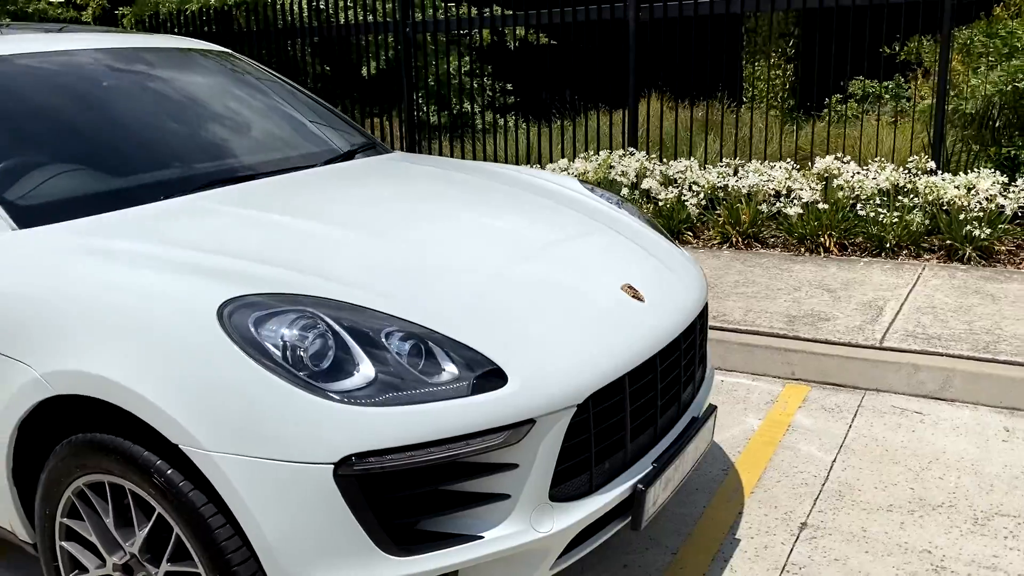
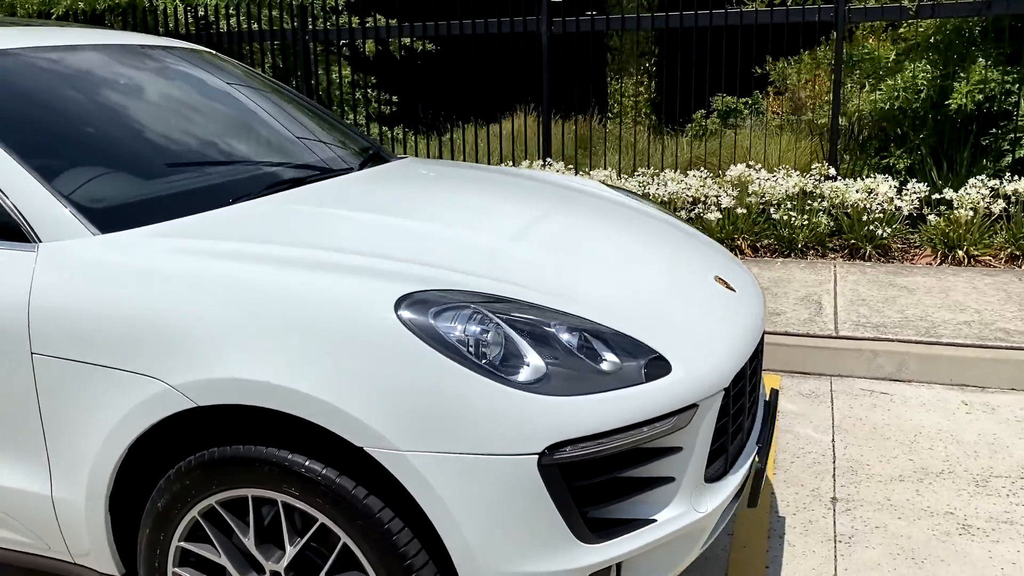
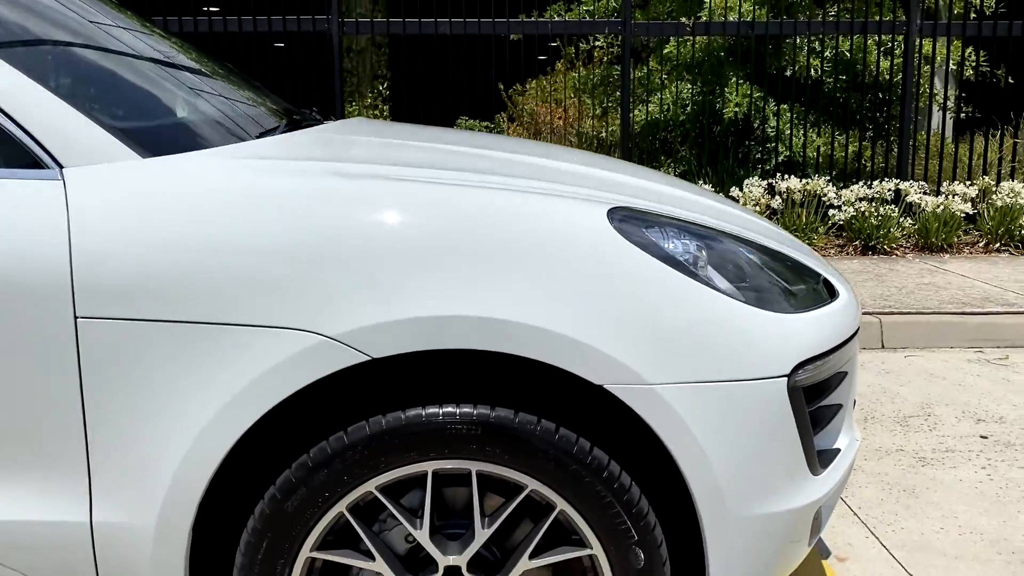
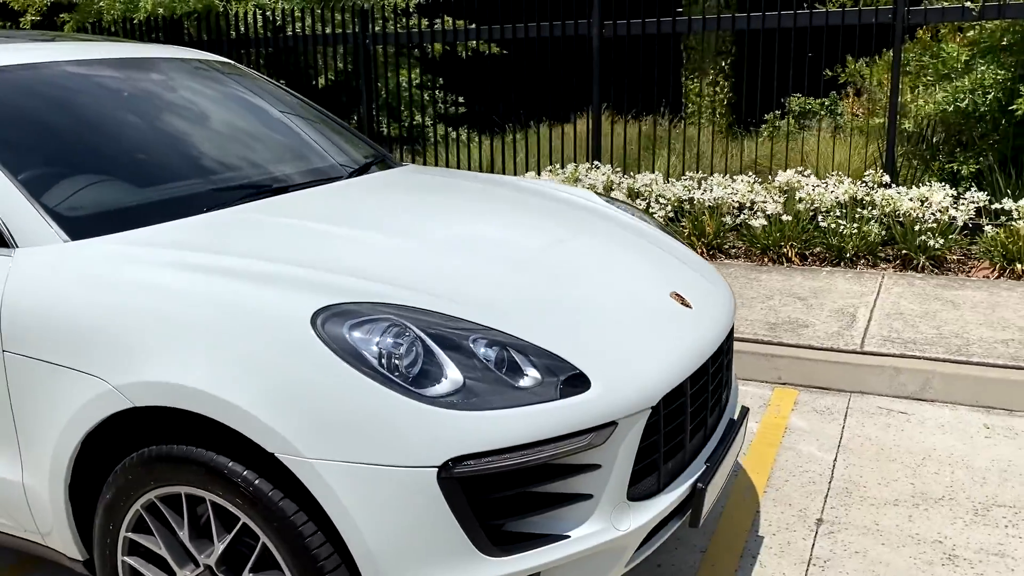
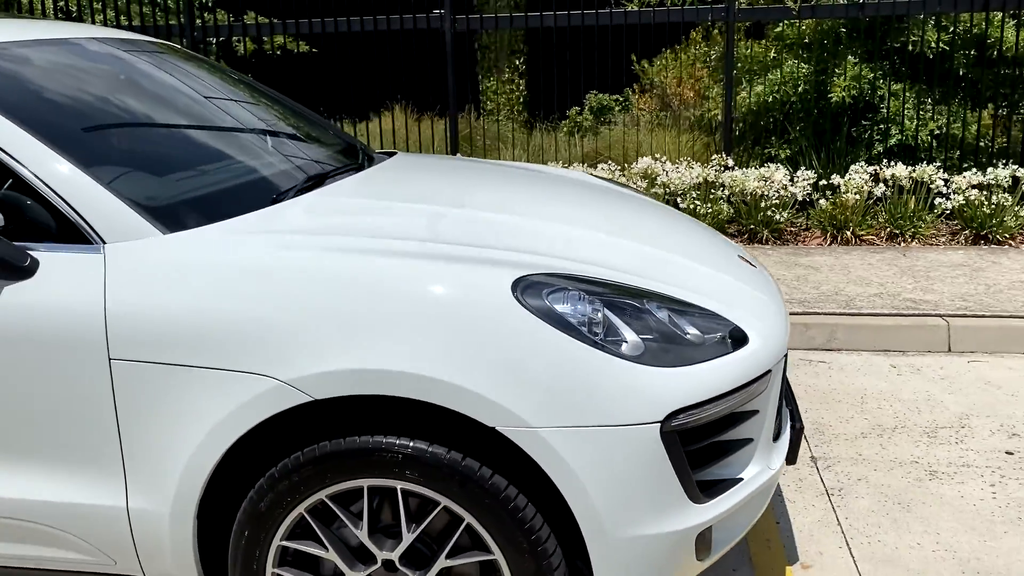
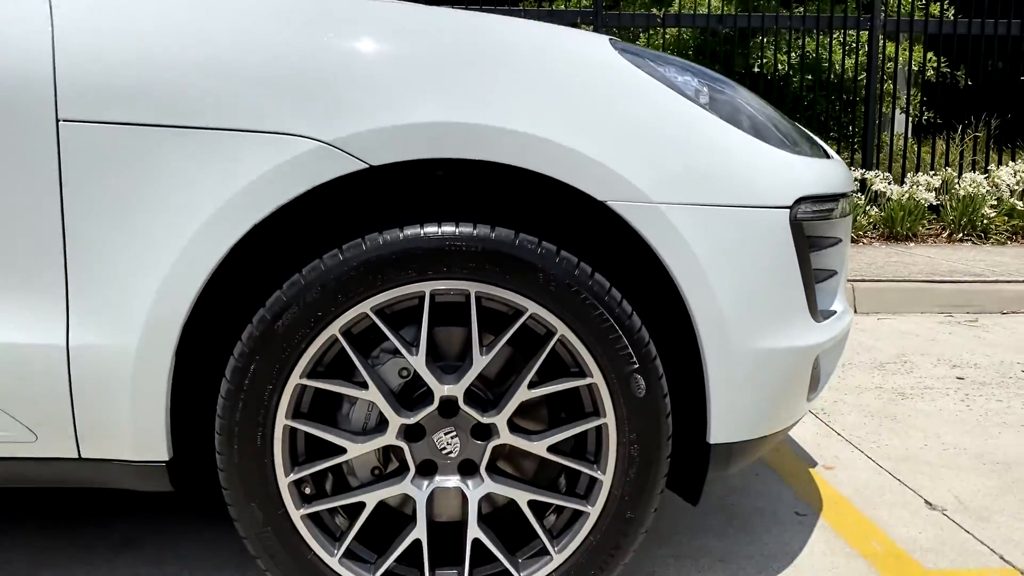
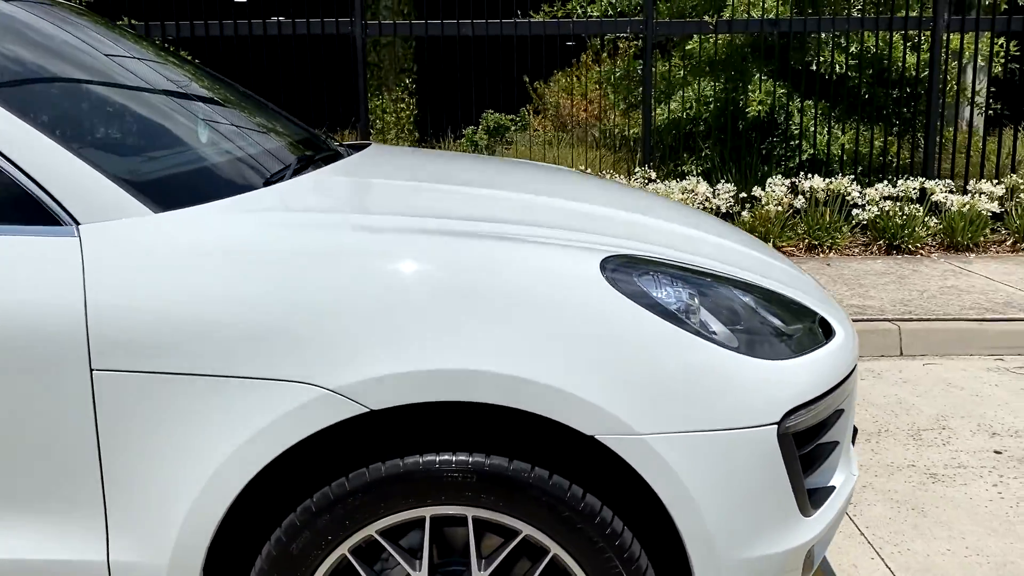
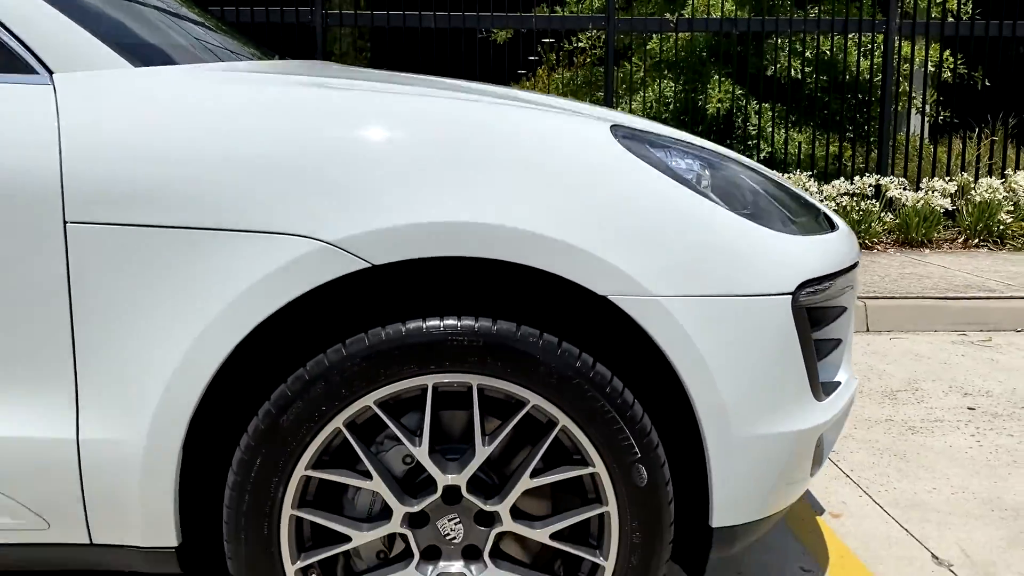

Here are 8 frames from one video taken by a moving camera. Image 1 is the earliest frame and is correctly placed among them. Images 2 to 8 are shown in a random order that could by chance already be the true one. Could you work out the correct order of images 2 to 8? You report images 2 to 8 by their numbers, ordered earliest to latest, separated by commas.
4, 2, 5, 7, 3, 8, 6
